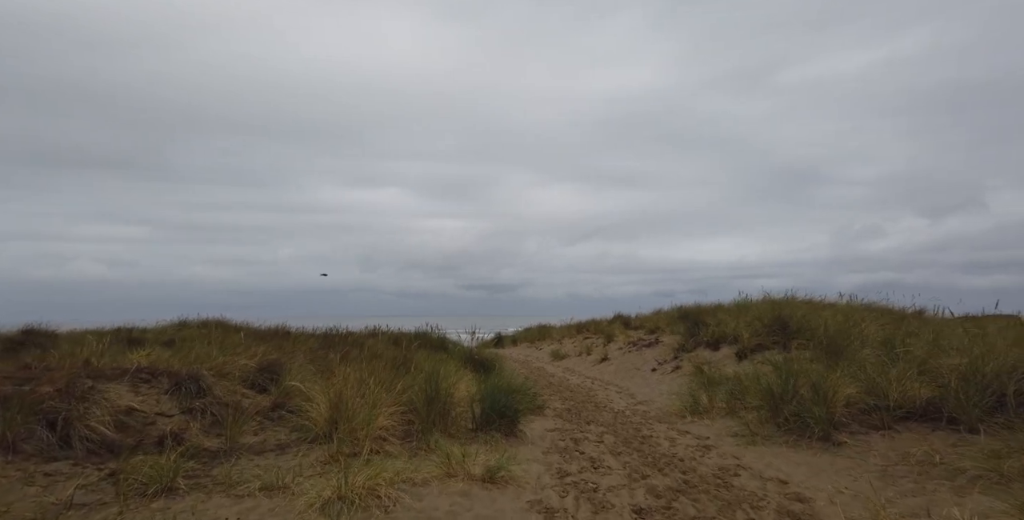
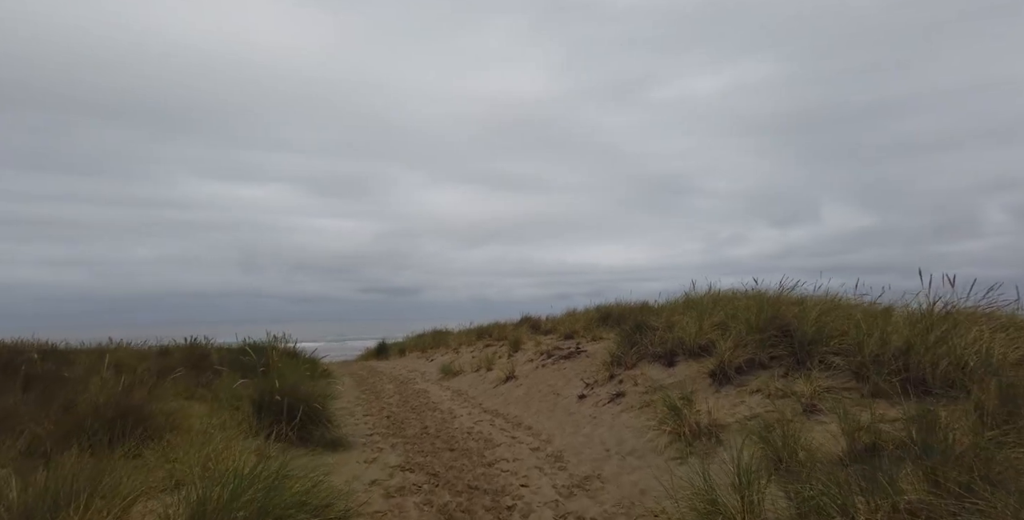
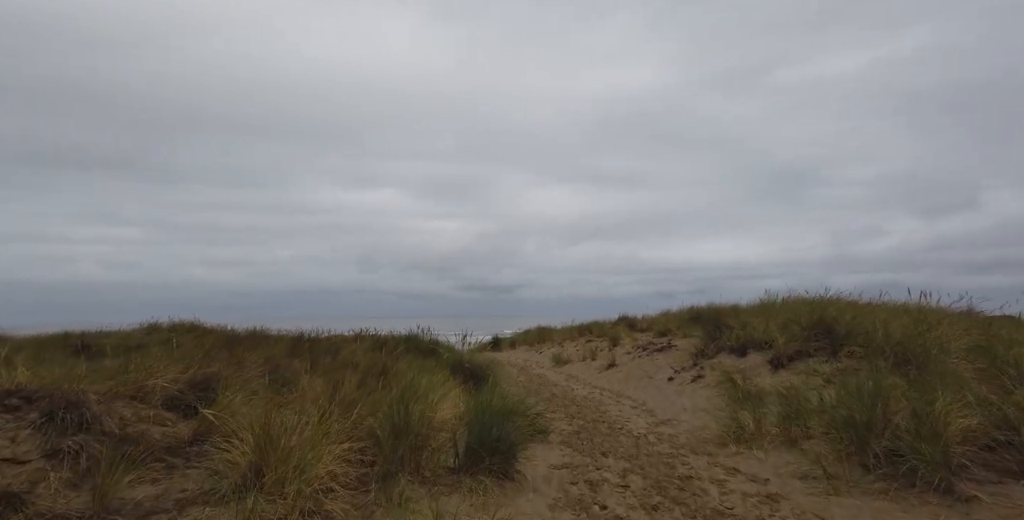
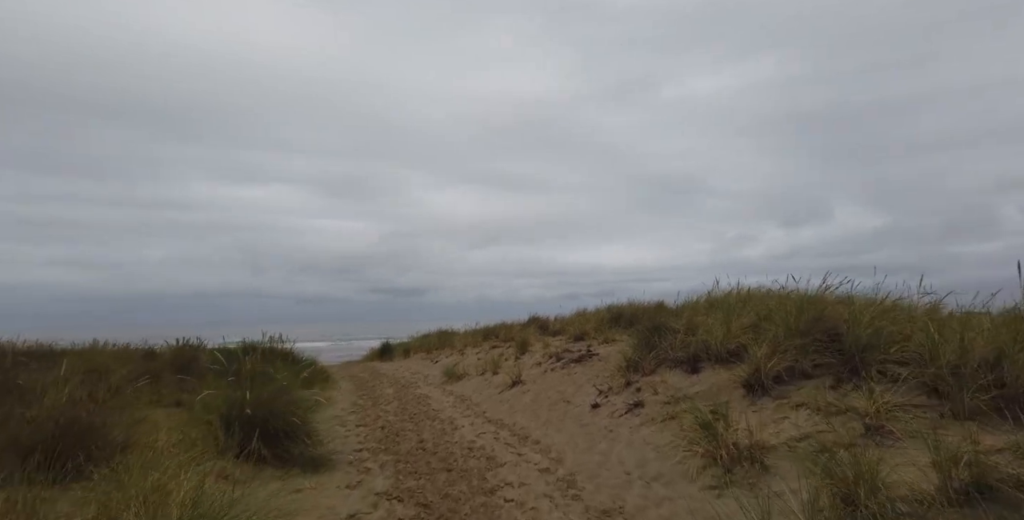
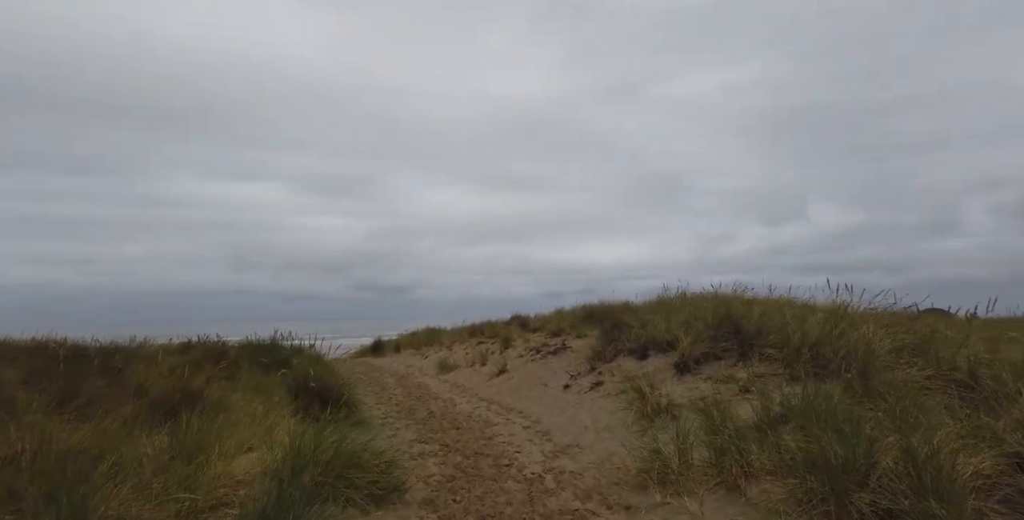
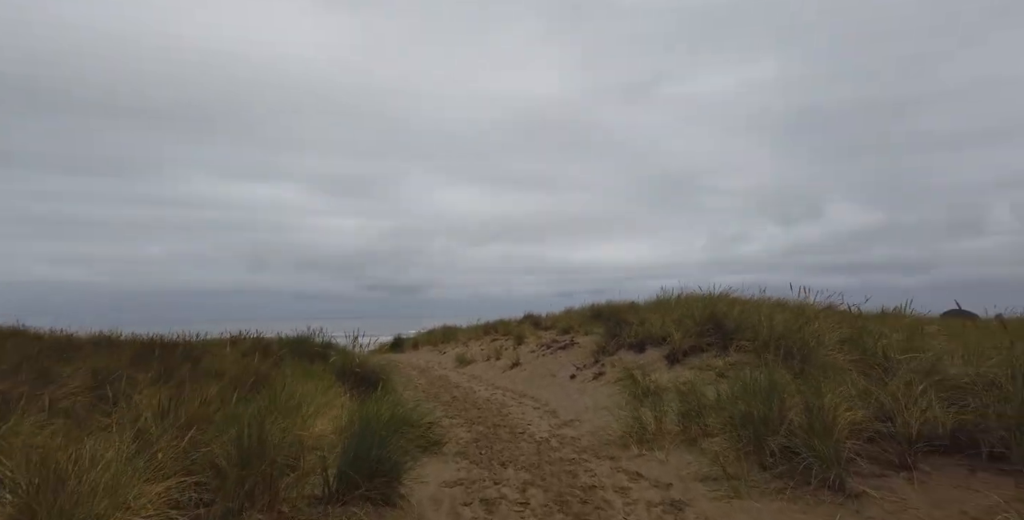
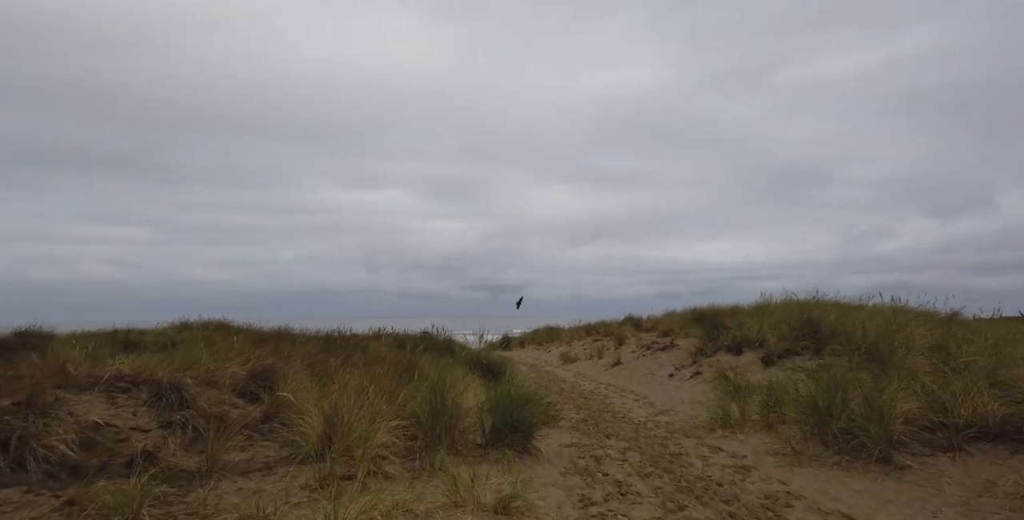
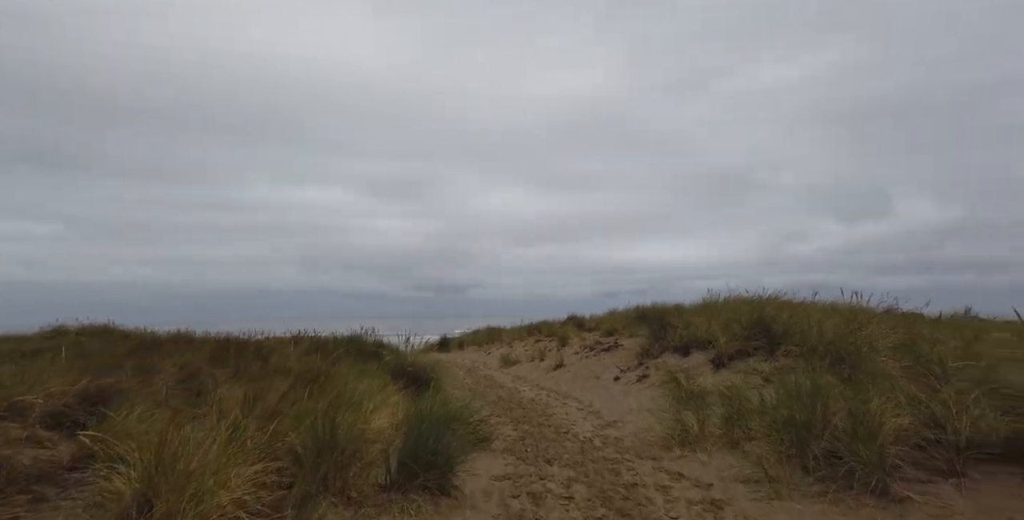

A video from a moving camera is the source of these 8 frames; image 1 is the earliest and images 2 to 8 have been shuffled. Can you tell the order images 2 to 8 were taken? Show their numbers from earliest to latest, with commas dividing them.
7, 3, 8, 6, 5, 2, 4
